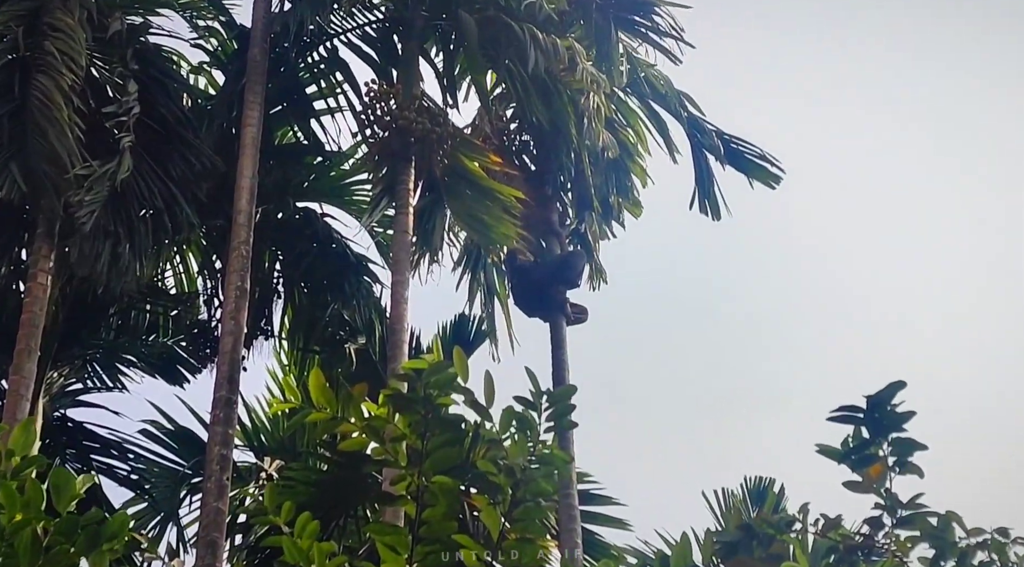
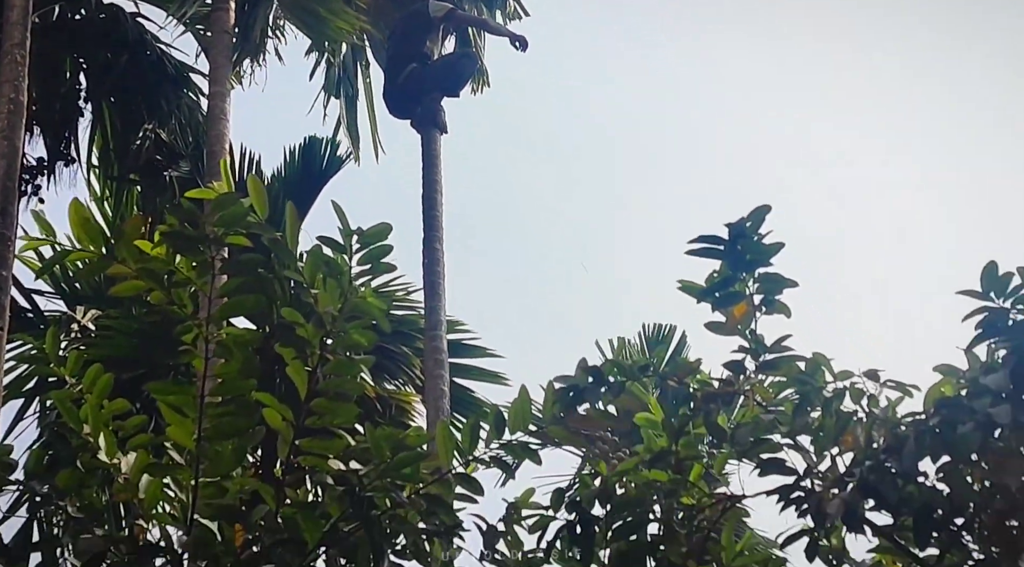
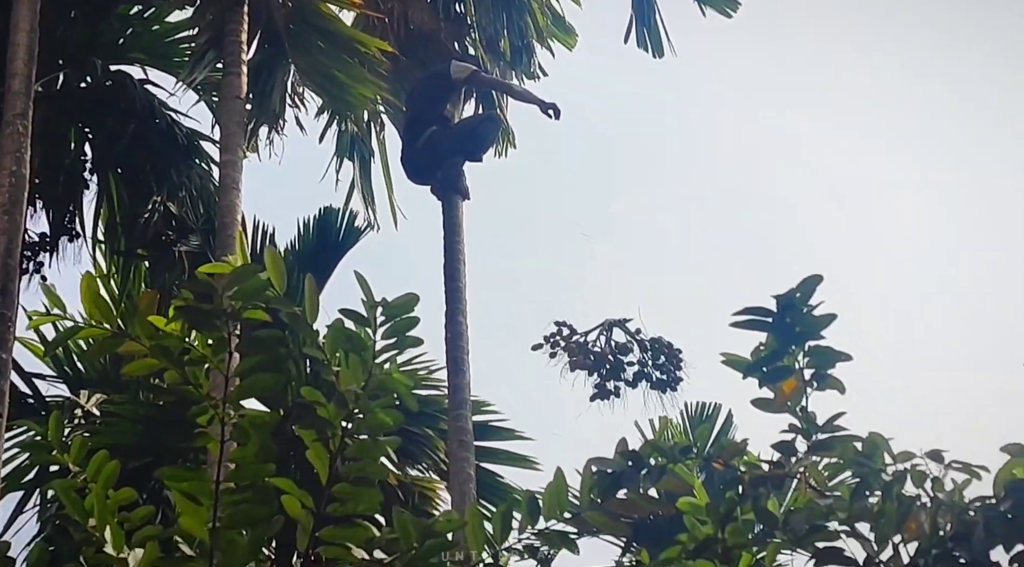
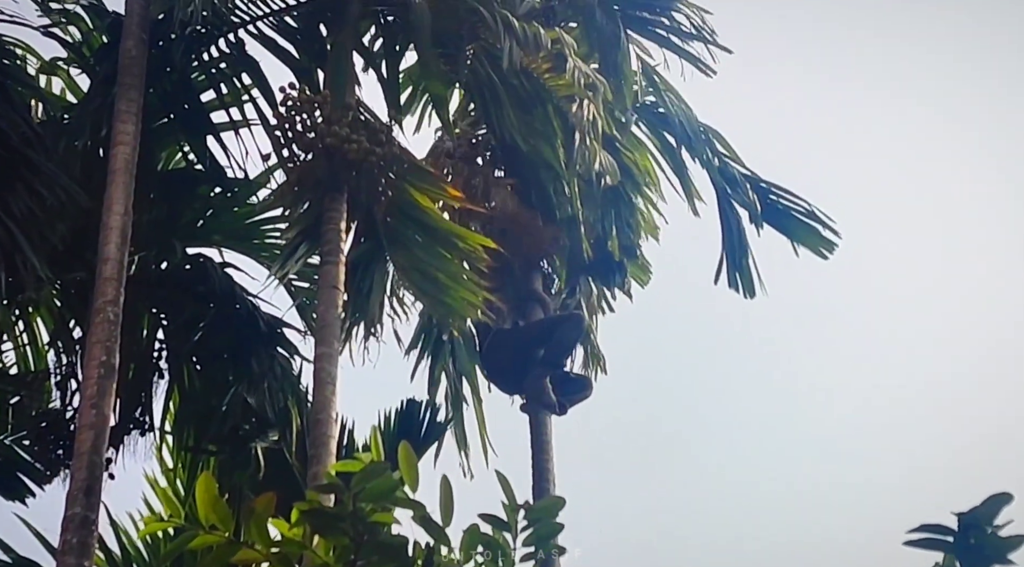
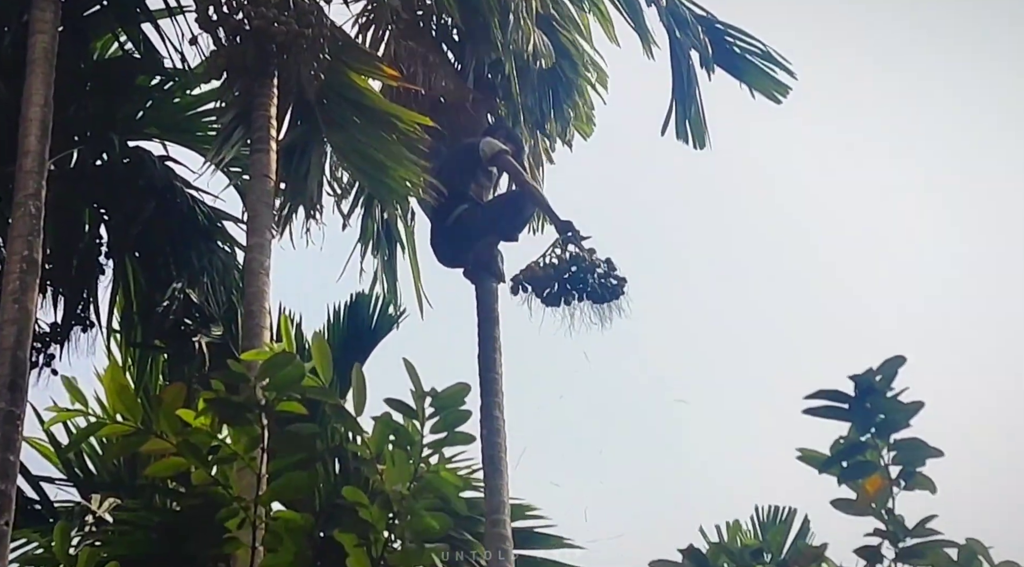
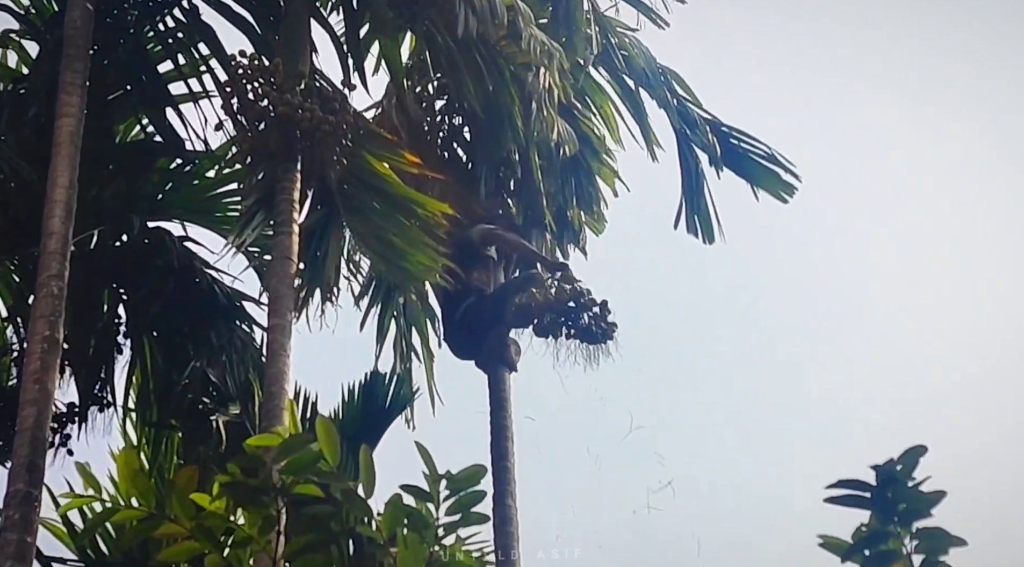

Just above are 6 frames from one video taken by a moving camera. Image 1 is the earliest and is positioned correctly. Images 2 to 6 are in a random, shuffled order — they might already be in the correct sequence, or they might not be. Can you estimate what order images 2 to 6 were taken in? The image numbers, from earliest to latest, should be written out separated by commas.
4, 6, 5, 3, 2
